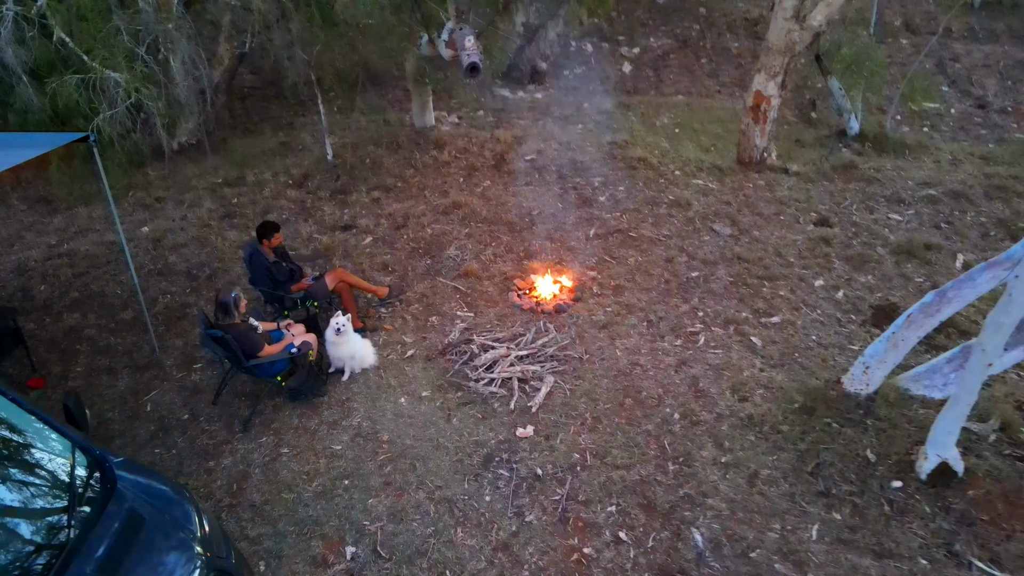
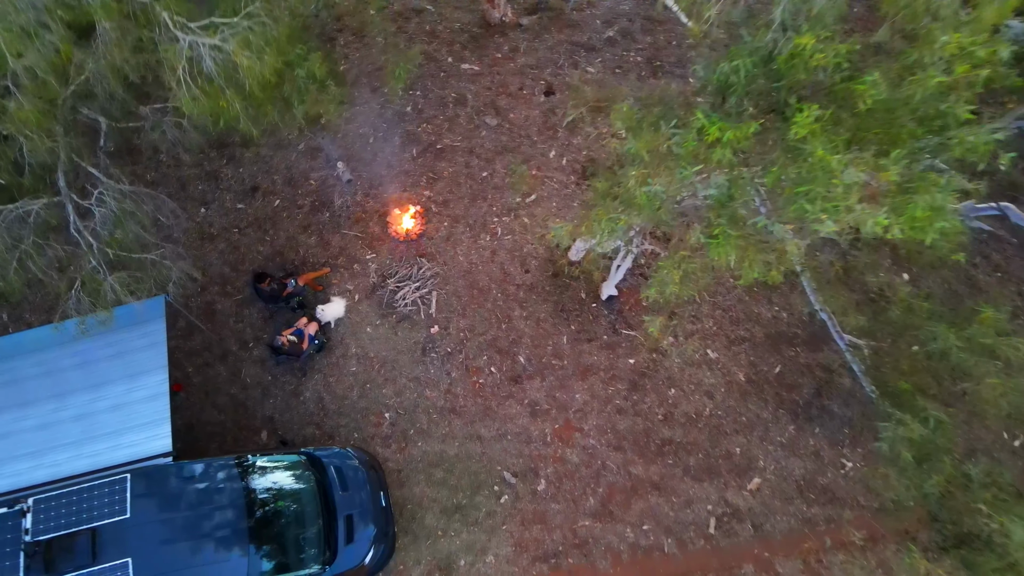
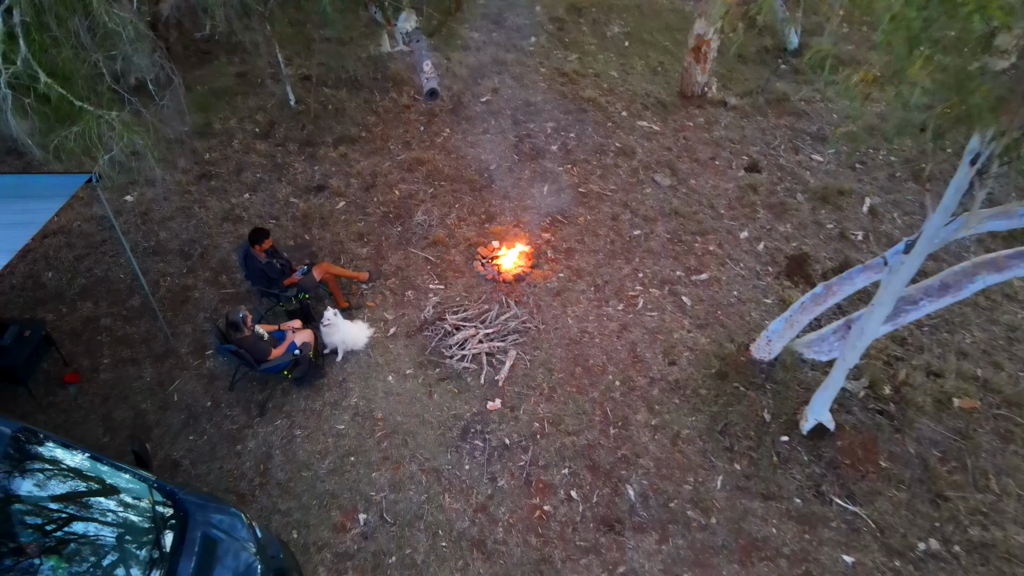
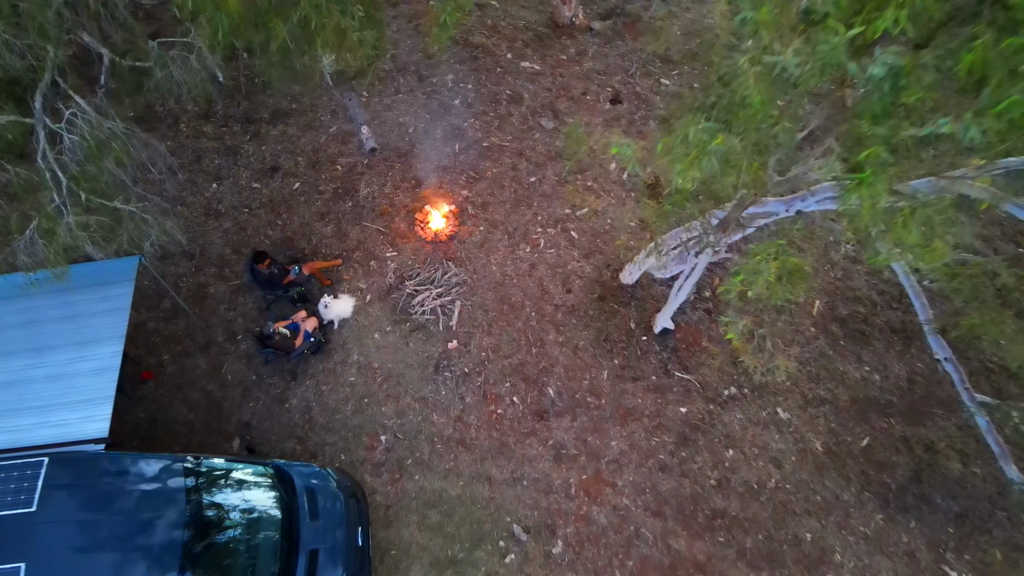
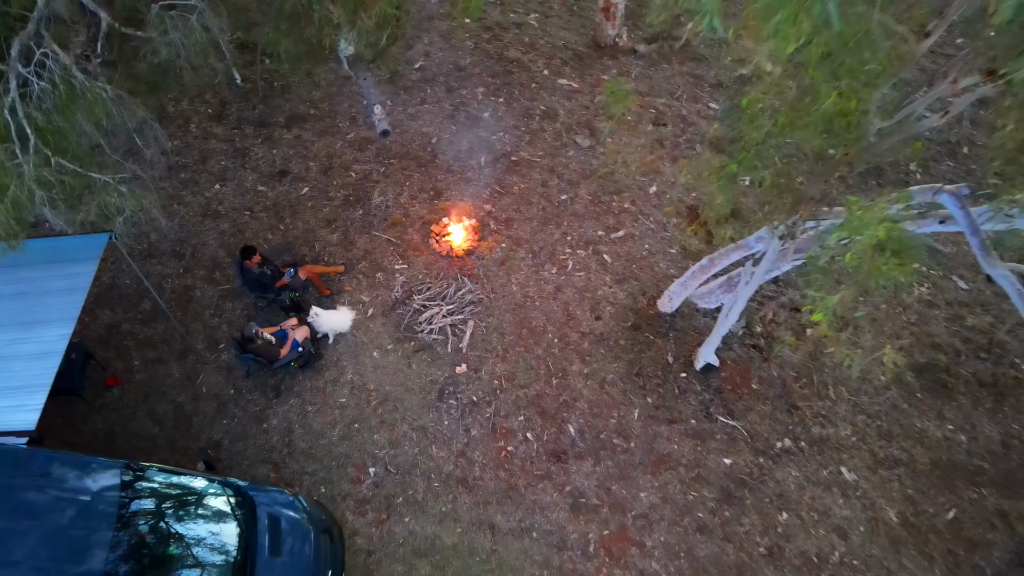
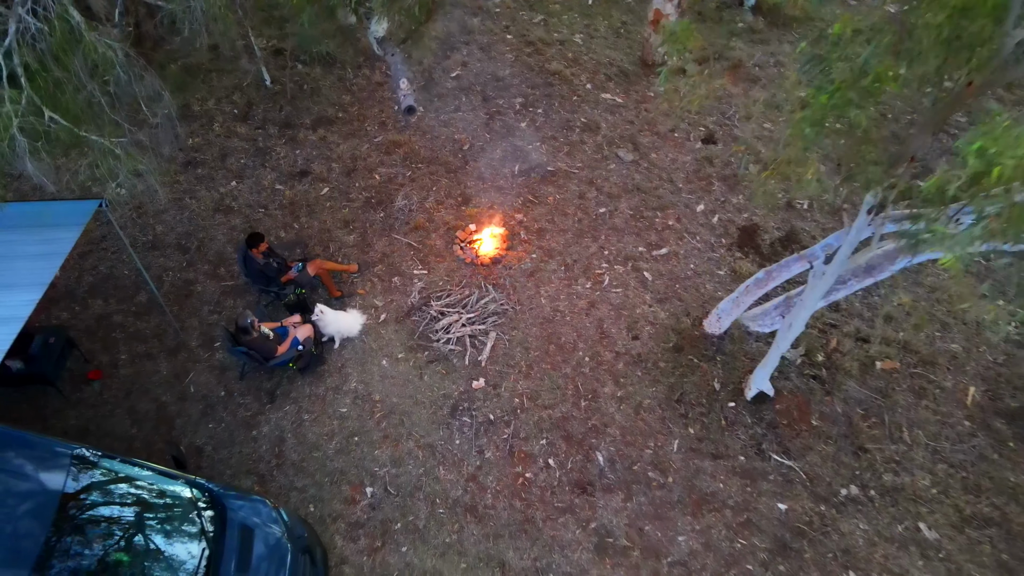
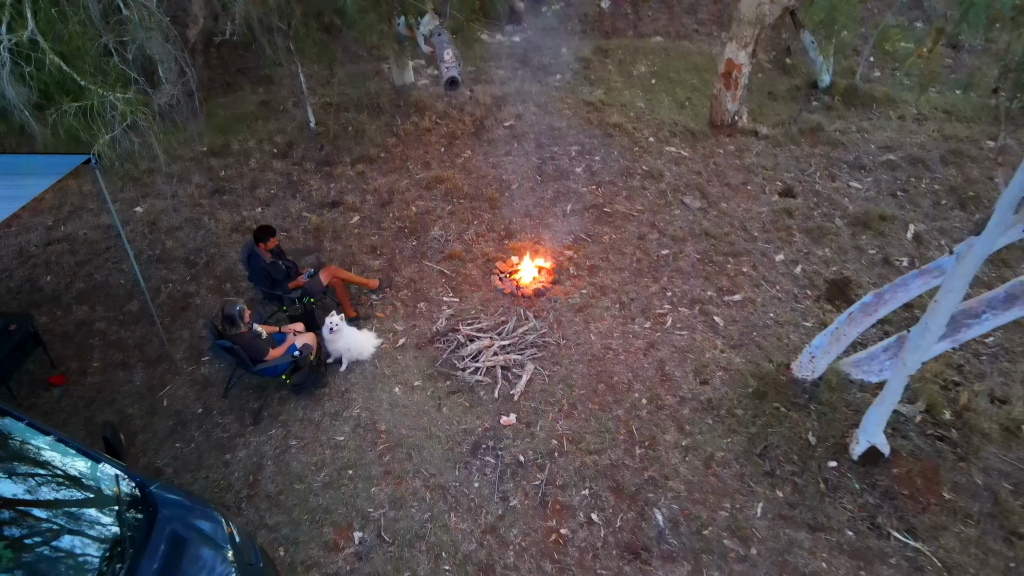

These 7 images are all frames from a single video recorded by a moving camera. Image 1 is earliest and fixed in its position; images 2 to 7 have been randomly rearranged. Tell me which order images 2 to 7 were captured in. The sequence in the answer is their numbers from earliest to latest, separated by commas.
7, 3, 6, 5, 4, 2
